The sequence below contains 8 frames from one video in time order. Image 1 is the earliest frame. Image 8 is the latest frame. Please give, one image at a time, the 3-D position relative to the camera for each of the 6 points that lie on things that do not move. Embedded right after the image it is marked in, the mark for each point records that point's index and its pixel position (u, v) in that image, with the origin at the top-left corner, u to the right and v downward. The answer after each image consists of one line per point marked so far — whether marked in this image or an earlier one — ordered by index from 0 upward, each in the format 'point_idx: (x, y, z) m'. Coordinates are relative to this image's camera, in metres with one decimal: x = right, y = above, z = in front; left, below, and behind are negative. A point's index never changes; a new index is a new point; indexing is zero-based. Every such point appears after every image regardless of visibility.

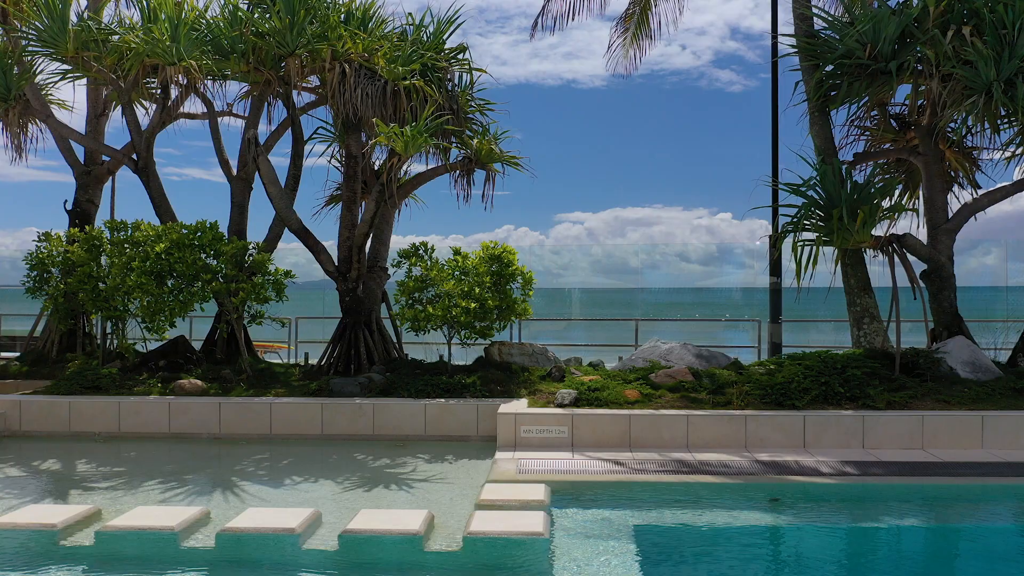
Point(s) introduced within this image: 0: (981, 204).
0: (+4.7, +0.8, +7.7) m
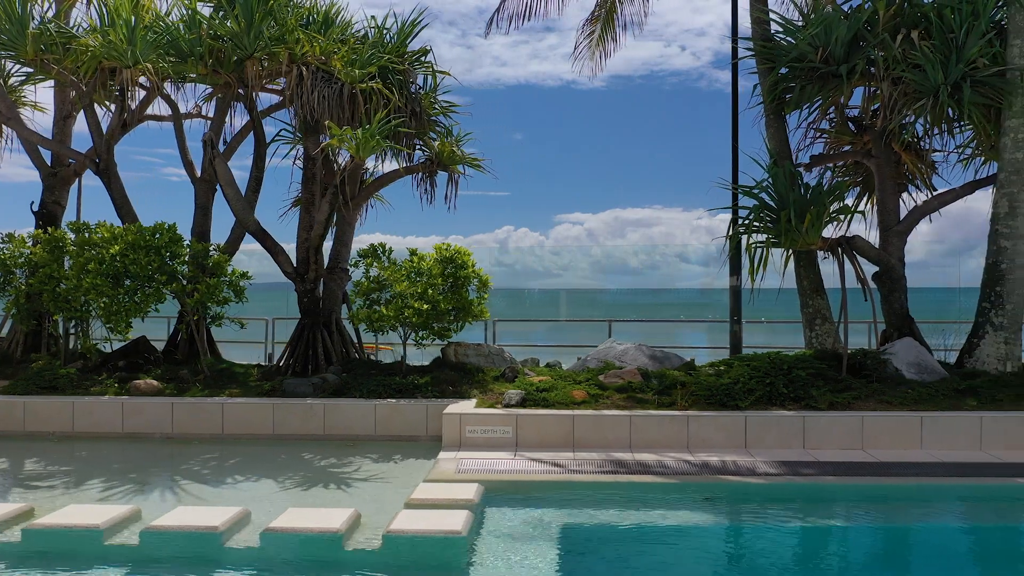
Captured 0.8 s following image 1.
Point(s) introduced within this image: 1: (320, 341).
0: (+4.2, +0.8, +7.7) m
1: (-2.0, -0.6, +8.0) m
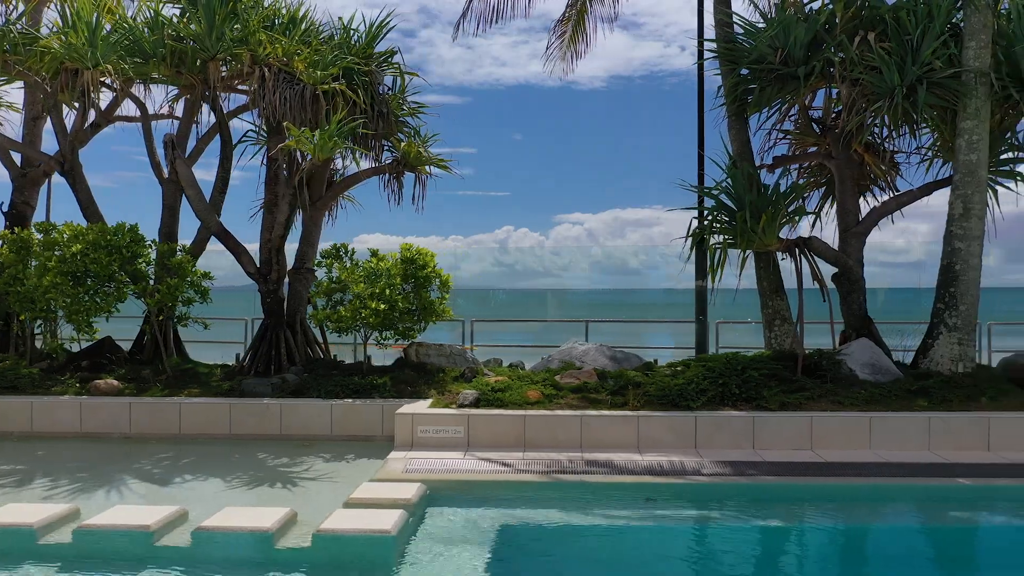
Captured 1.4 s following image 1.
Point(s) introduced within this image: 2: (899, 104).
0: (+3.8, +0.8, +7.8) m
1: (-2.4, -0.6, +8.0) m
2: (+3.6, +1.7, +7.0) m
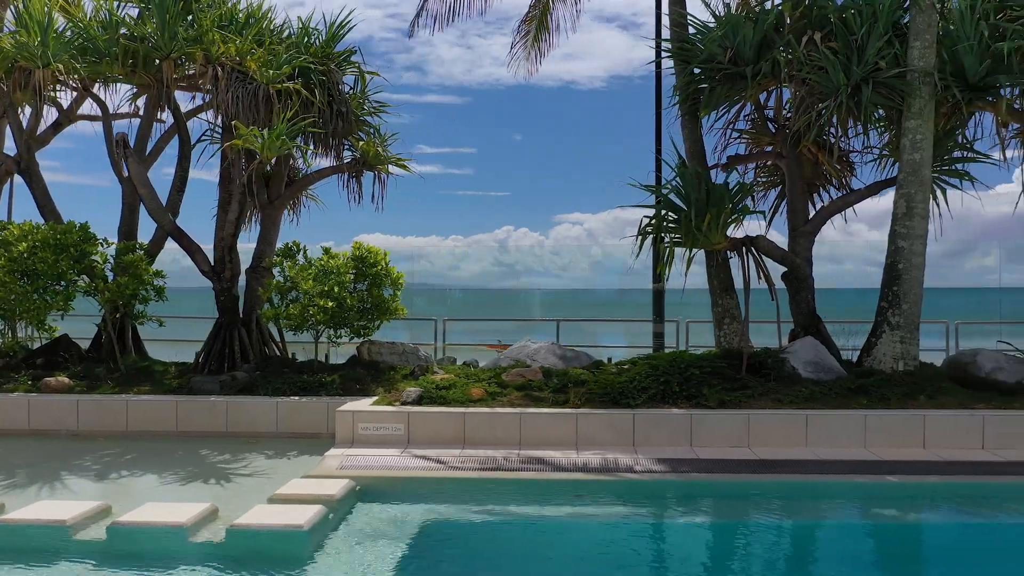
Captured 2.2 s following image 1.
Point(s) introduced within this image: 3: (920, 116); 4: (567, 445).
0: (+3.3, +0.8, +7.8) m
1: (-2.9, -0.5, +8.0) m
2: (+3.1, +1.7, +7.1) m
3: (+3.7, +1.6, +7.1) m
4: (+0.5, -1.3, +6.3) m
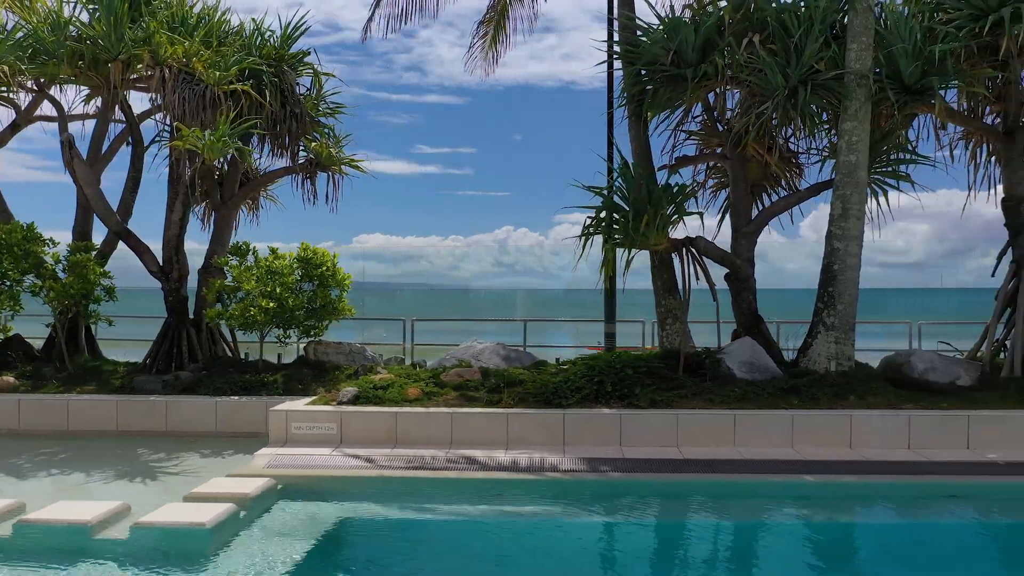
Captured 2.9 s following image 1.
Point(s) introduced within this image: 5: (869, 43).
0: (+2.7, +0.8, +7.8) m
1: (-3.5, -0.5, +8.1) m
2: (+2.5, +1.7, +7.1) m
3: (+3.2, +1.6, +7.1) m
4: (-0.1, -1.3, +6.4) m
5: (+3.3, +2.3, +7.1) m
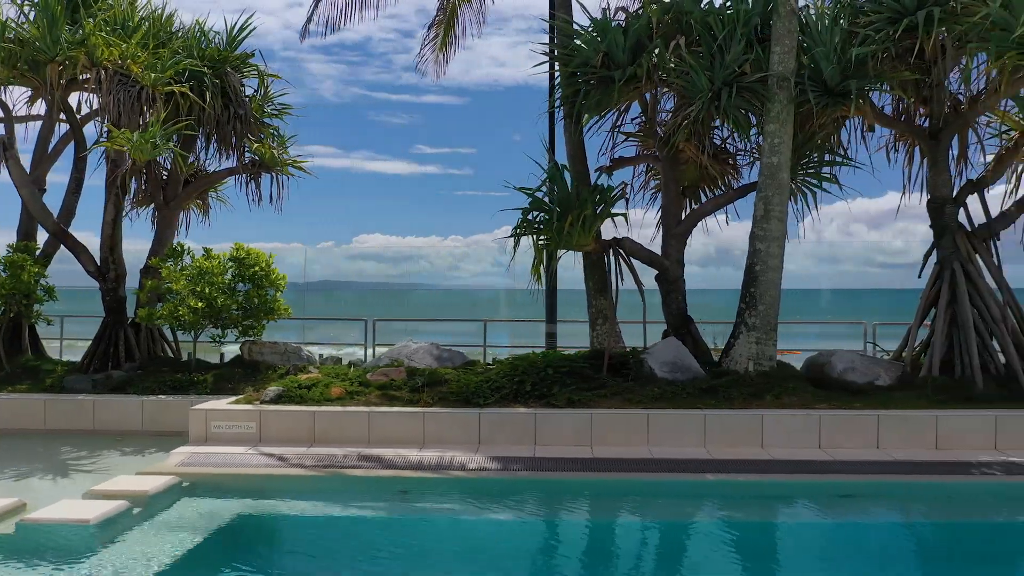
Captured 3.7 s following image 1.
0: (+2.0, +0.8, +7.9) m
1: (-4.2, -0.5, +8.2) m
2: (+1.8, +1.7, +7.2) m
3: (+2.5, +1.6, +7.2) m
4: (-0.8, -1.3, +6.4) m
5: (+2.6, +2.3, +7.1) m
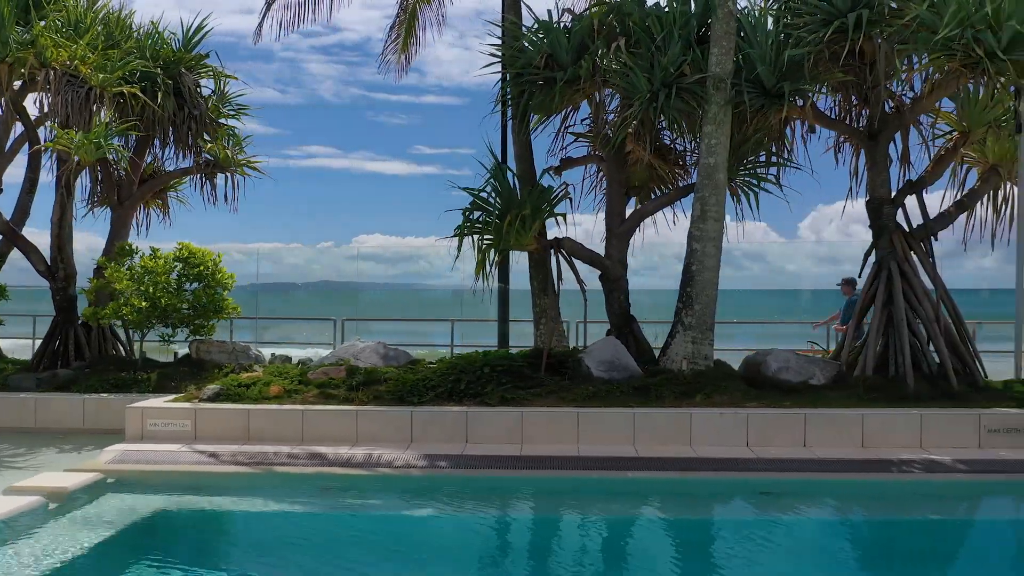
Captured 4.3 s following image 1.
0: (+1.5, +0.8, +8.0) m
1: (-4.7, -0.5, +8.2) m
2: (+1.2, +1.7, +7.2) m
3: (+1.9, +1.6, +7.2) m
4: (-1.4, -1.3, +6.5) m
5: (+2.0, +2.3, +7.2) m
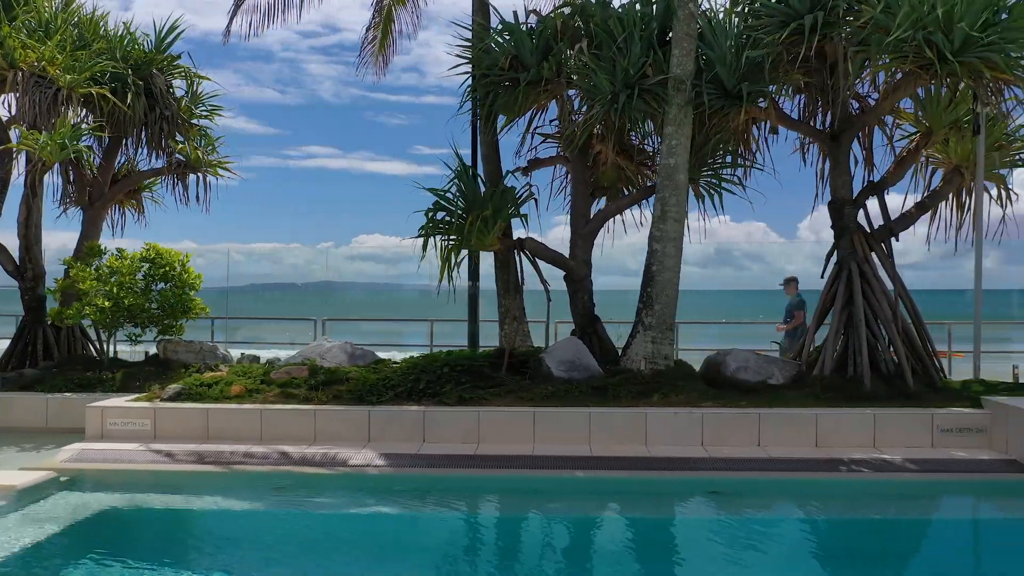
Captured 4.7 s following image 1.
0: (+1.1, +0.8, +8.0) m
1: (-5.1, -0.5, +8.3) m
2: (+0.9, +1.7, +7.3) m
3: (+1.5, +1.6, +7.2) m
4: (-1.8, -1.3, +6.5) m
5: (+1.7, +2.3, +7.2) m
